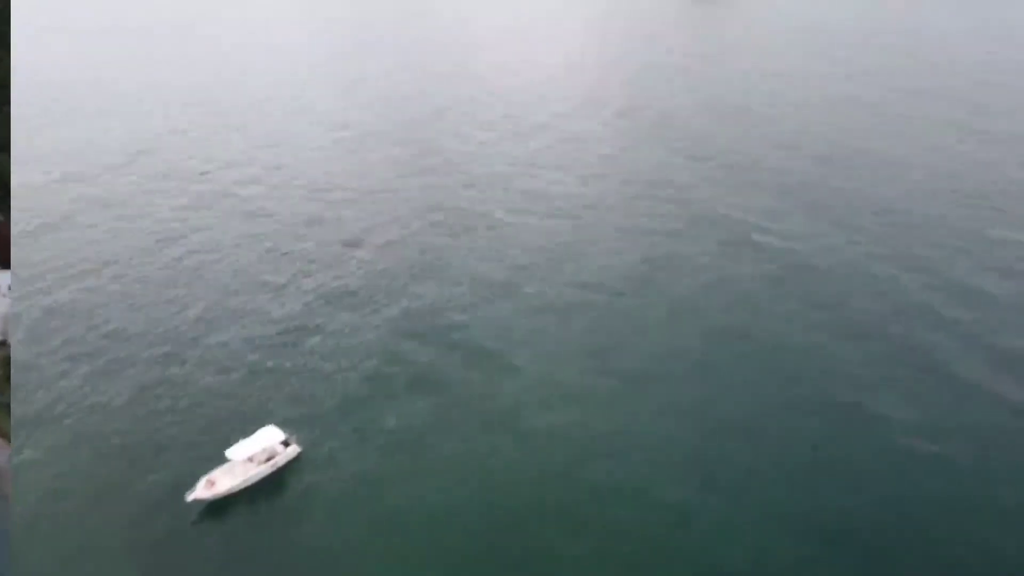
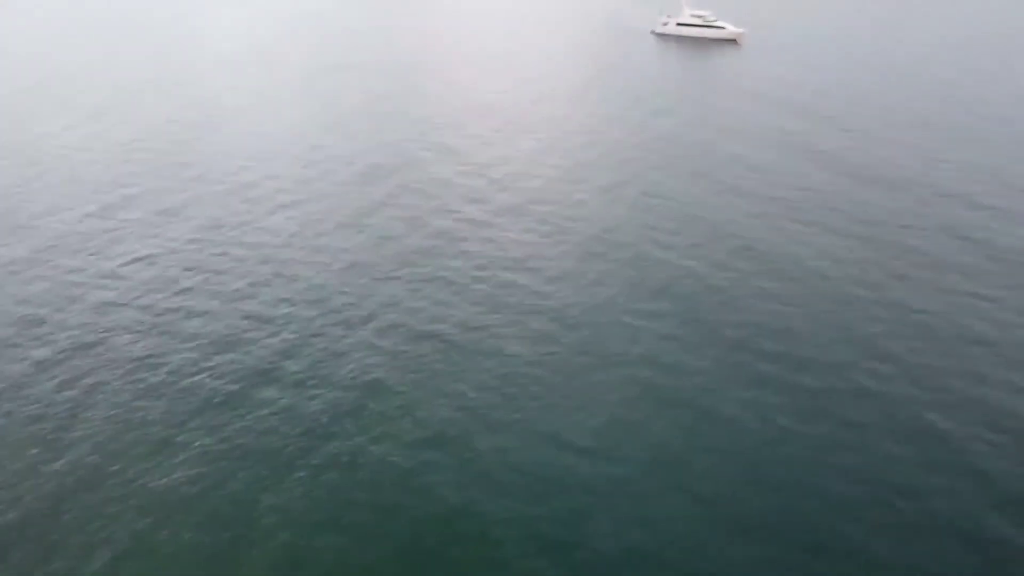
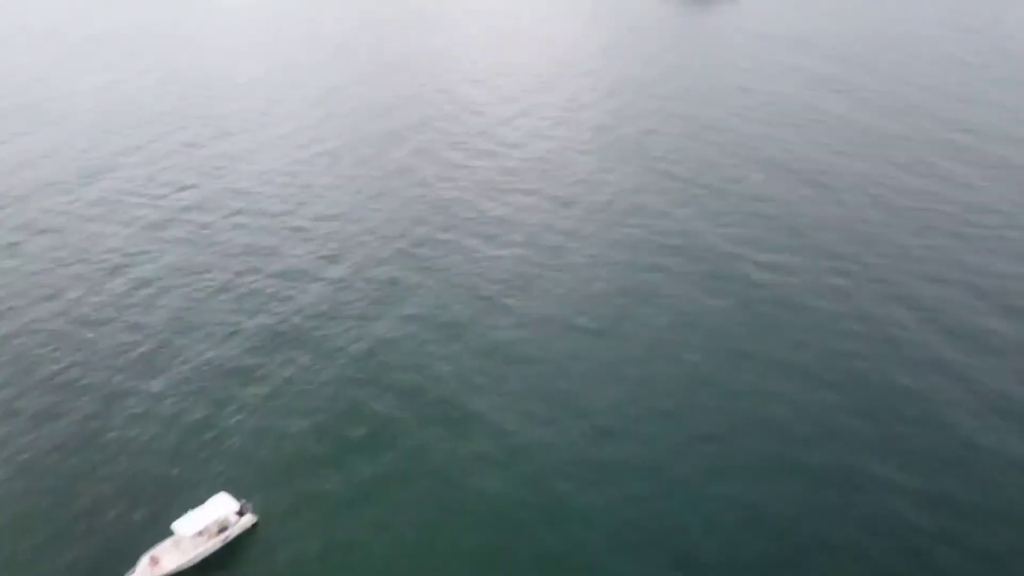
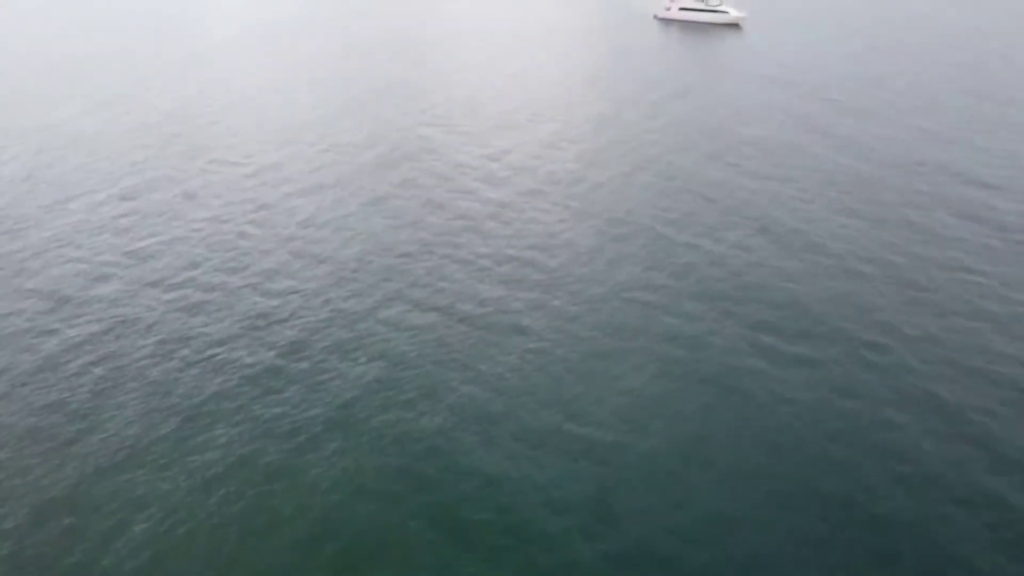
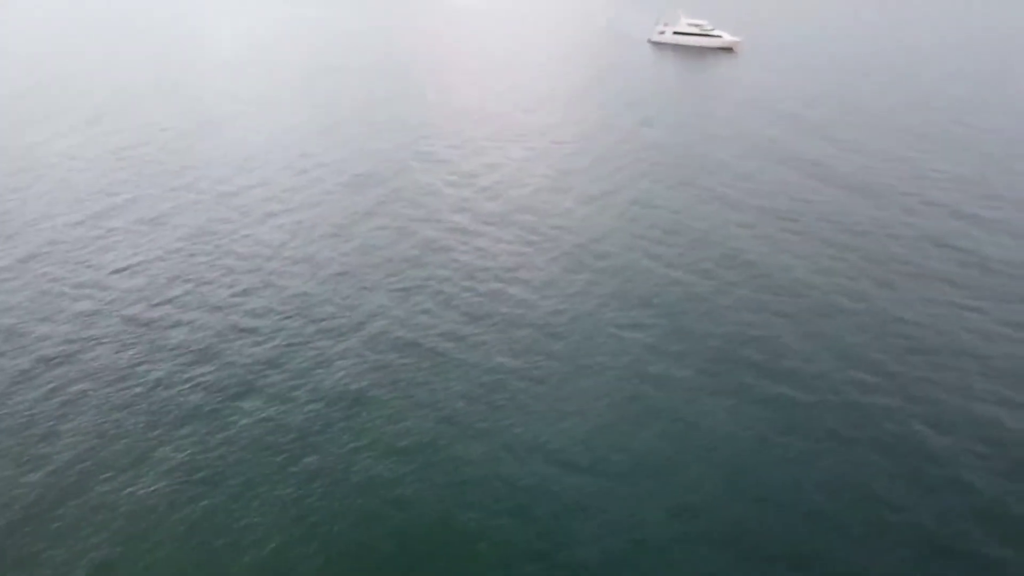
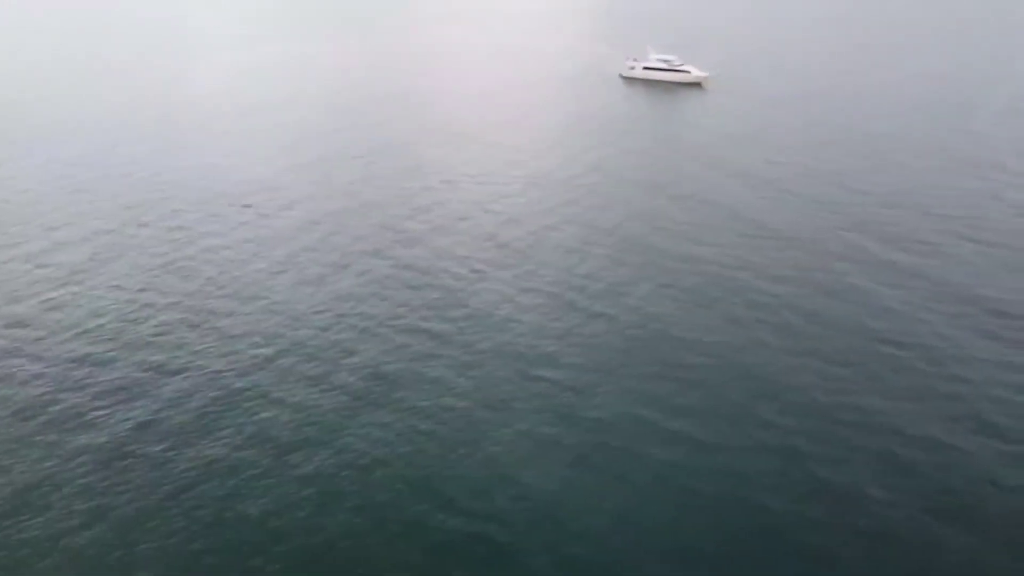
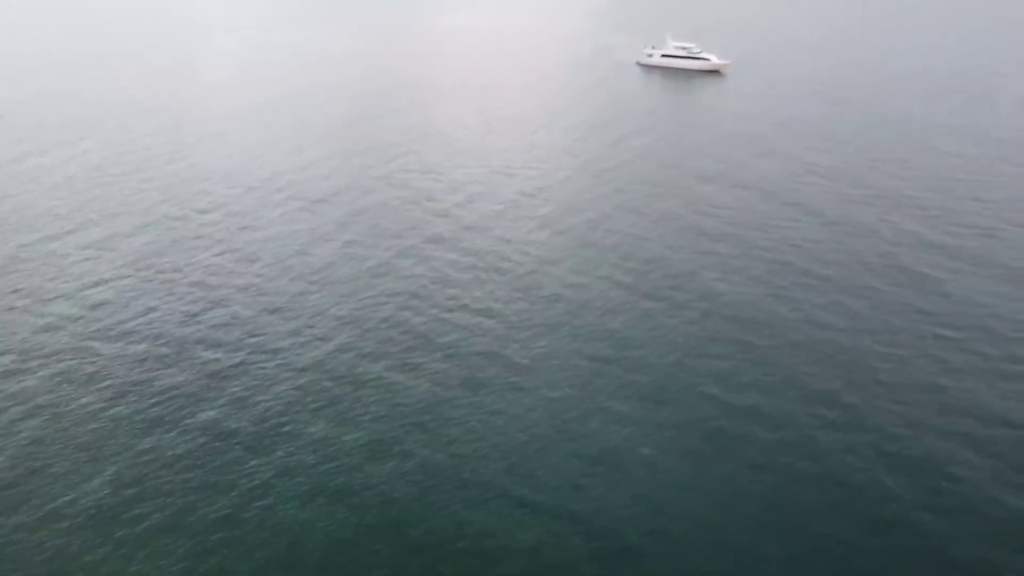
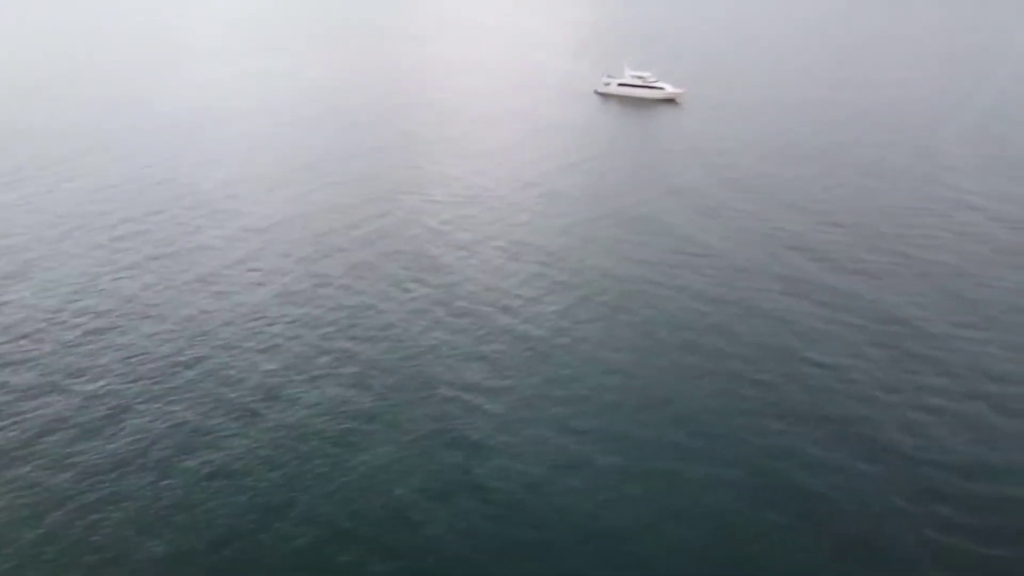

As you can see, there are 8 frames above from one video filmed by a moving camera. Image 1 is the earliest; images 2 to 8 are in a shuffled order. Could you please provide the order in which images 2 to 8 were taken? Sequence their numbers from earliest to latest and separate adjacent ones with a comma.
3, 4, 2, 5, 7, 6, 8
